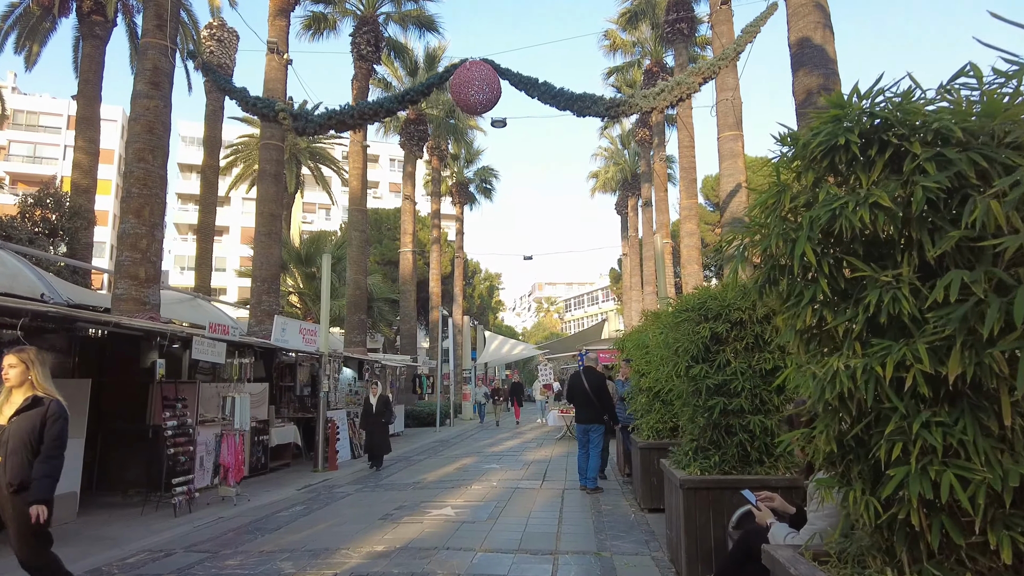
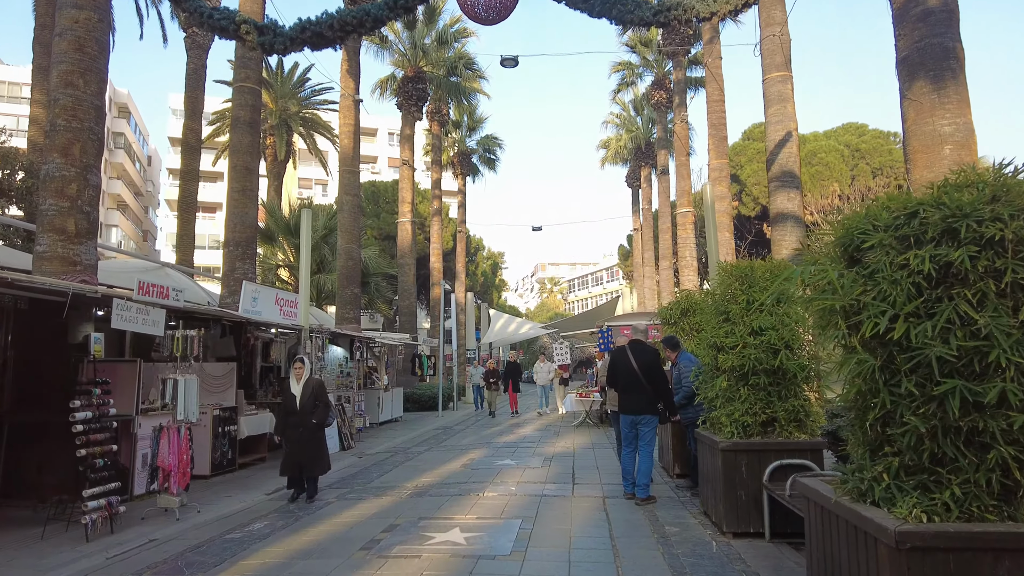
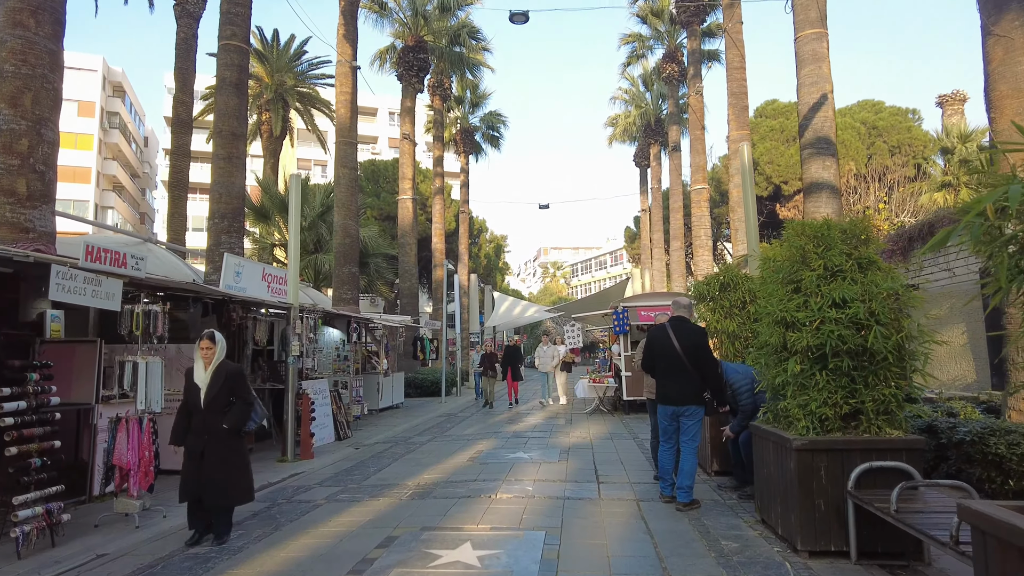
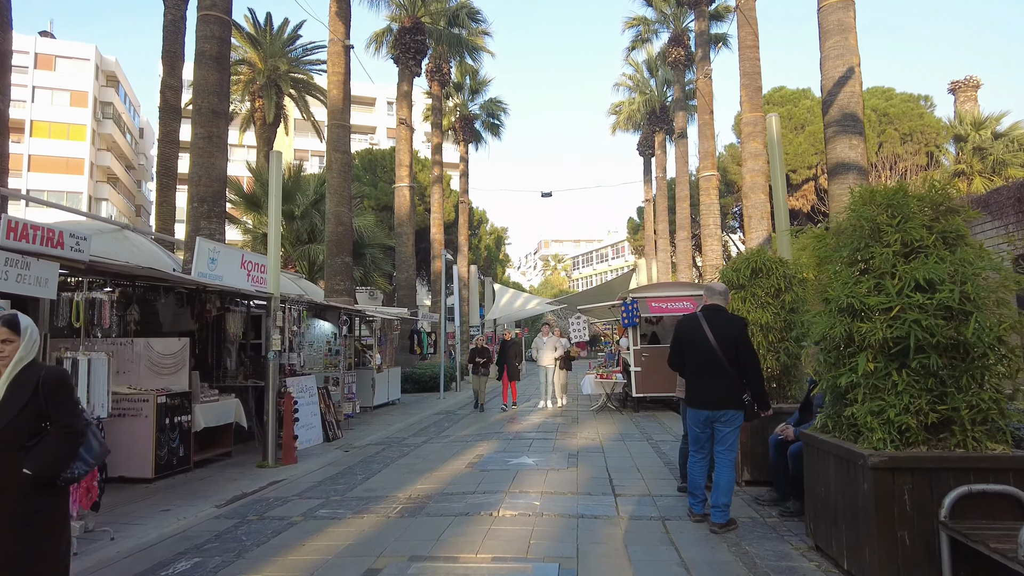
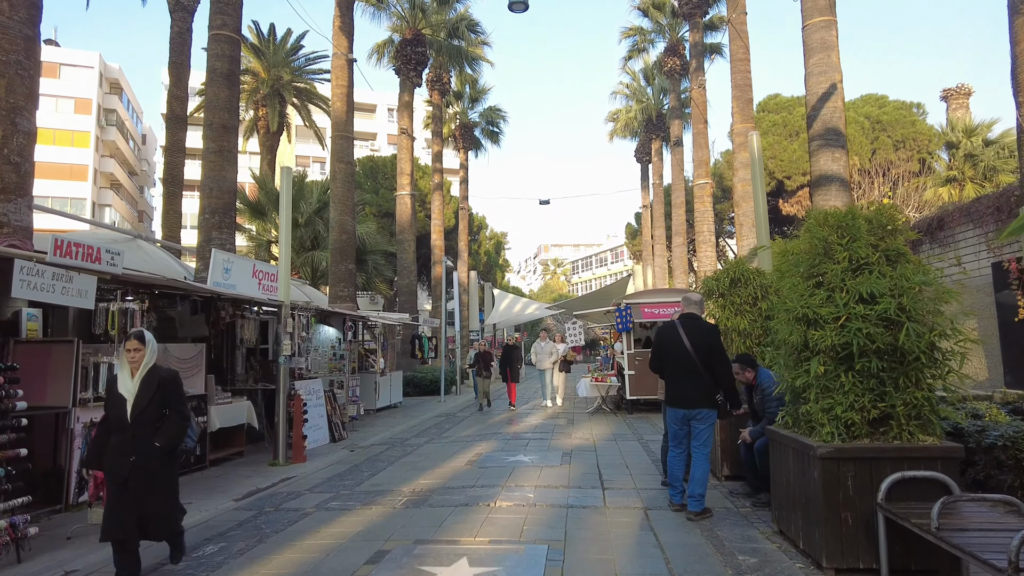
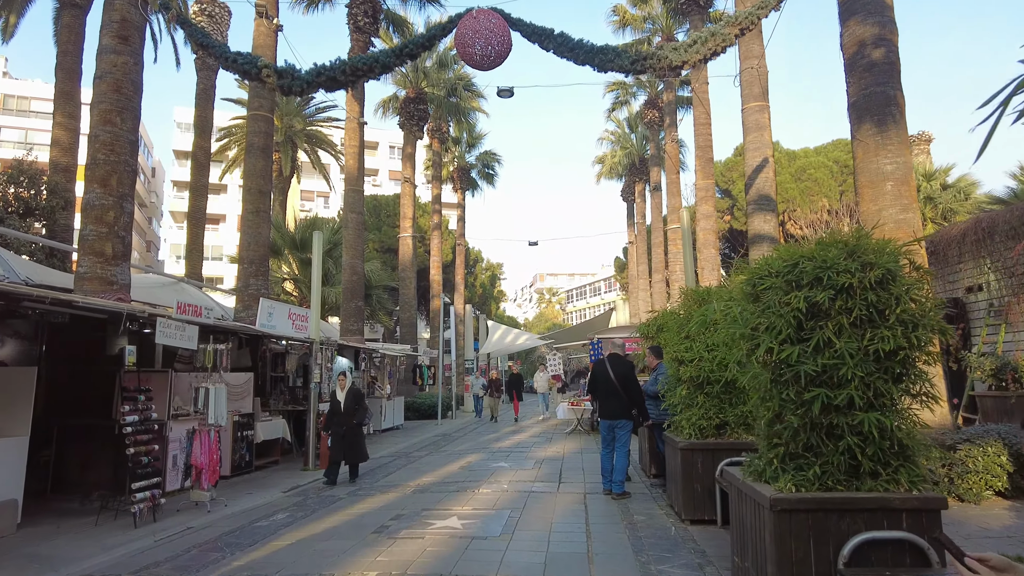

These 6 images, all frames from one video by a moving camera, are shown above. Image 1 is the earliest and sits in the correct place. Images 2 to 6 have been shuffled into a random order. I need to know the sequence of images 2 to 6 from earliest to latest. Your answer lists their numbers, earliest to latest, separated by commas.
6, 2, 3, 5, 4
